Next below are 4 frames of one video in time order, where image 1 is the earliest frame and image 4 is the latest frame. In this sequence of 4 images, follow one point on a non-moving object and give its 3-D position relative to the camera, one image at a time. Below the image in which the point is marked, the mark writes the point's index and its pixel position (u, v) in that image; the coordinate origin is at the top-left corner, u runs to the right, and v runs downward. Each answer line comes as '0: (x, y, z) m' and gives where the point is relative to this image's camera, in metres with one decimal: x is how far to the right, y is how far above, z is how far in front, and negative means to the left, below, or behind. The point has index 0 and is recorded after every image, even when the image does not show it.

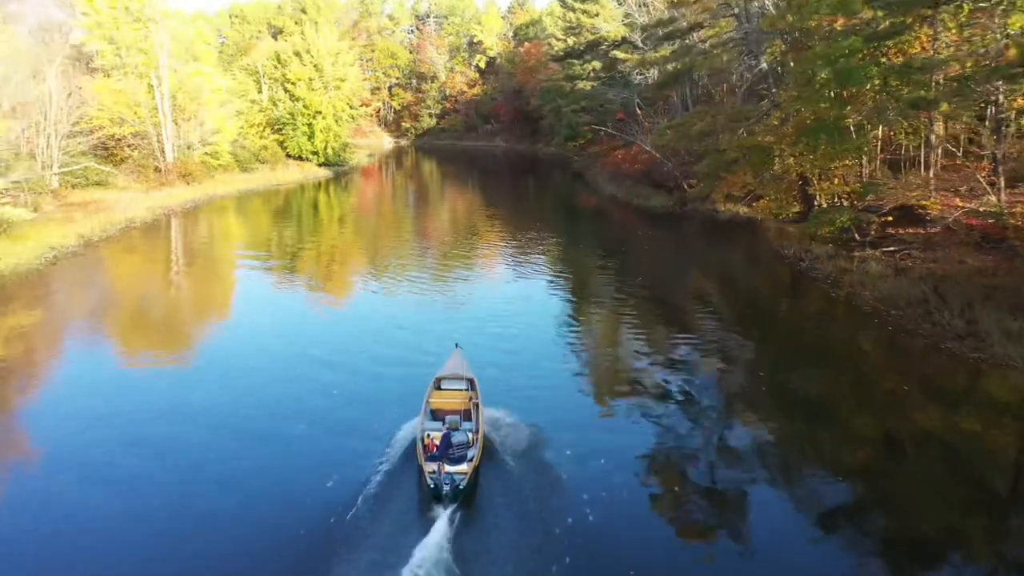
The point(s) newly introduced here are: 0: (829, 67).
0: (+8.3, +5.7, +17.6) m
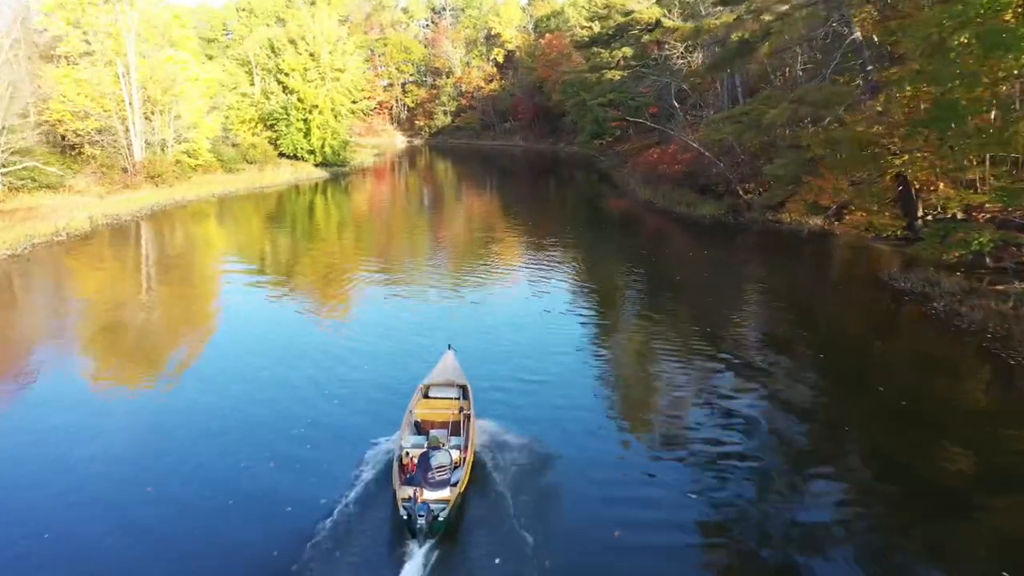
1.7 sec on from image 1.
0: (+8.6, +4.9, +13.0) m
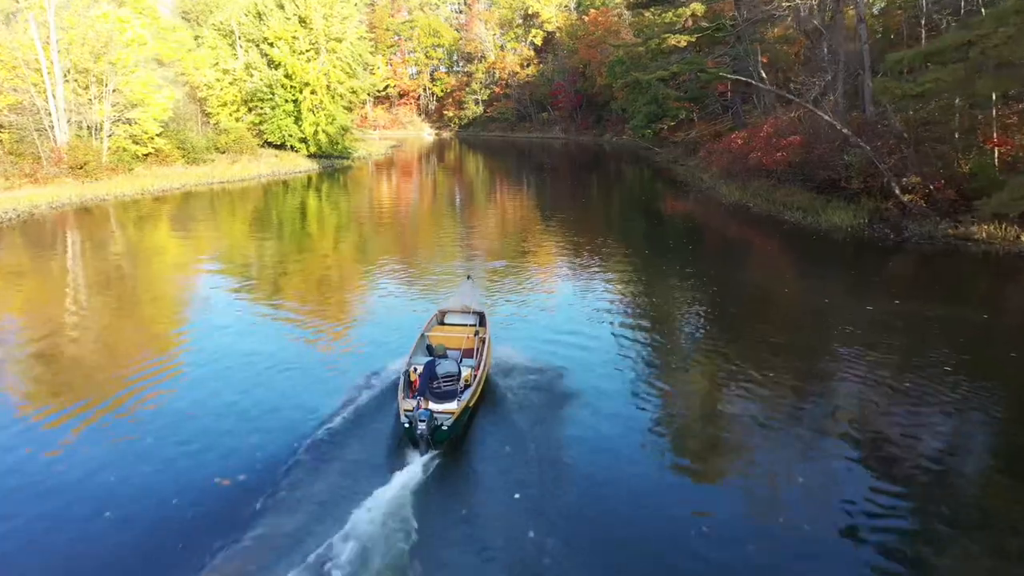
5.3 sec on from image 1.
0: (+8.7, +3.9, +5.5) m
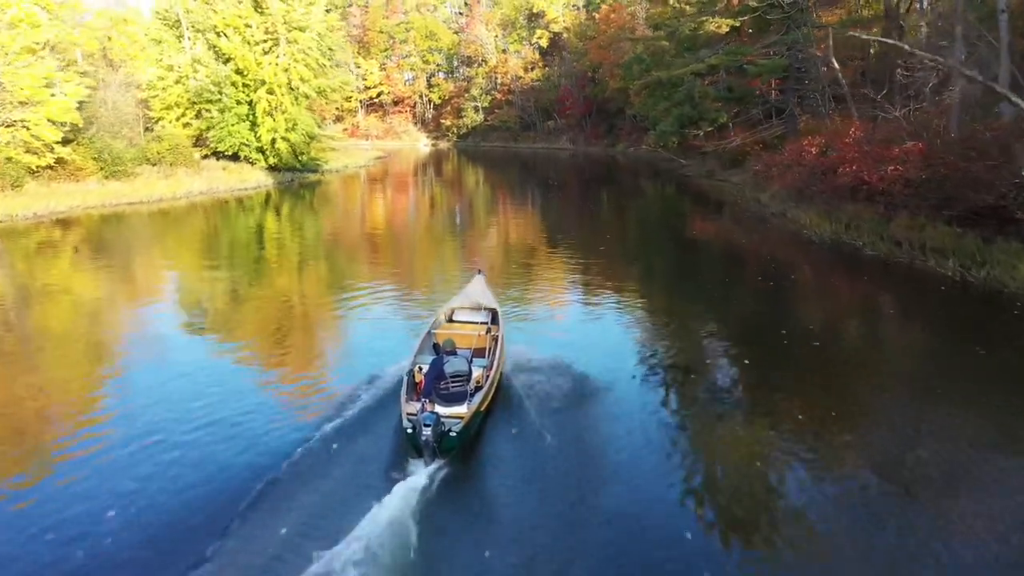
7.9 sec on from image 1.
0: (+8.4, +2.8, +0.3) m
